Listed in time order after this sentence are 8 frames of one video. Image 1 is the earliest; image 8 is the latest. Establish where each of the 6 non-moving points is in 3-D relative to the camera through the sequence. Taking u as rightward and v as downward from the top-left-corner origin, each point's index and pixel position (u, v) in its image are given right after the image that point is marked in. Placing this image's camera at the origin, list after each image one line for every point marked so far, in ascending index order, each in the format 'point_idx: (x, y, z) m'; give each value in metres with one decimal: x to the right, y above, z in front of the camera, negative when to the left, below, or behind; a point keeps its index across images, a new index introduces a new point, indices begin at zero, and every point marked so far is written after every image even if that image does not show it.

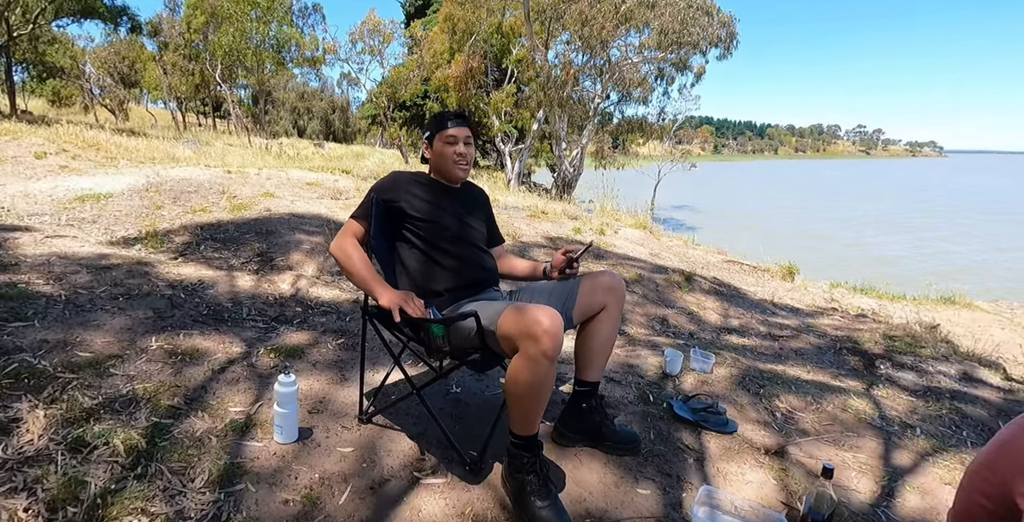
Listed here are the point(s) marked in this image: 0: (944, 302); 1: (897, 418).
0: (+6.4, -0.6, +8.9) m
1: (+2.3, -0.9, +3.6) m
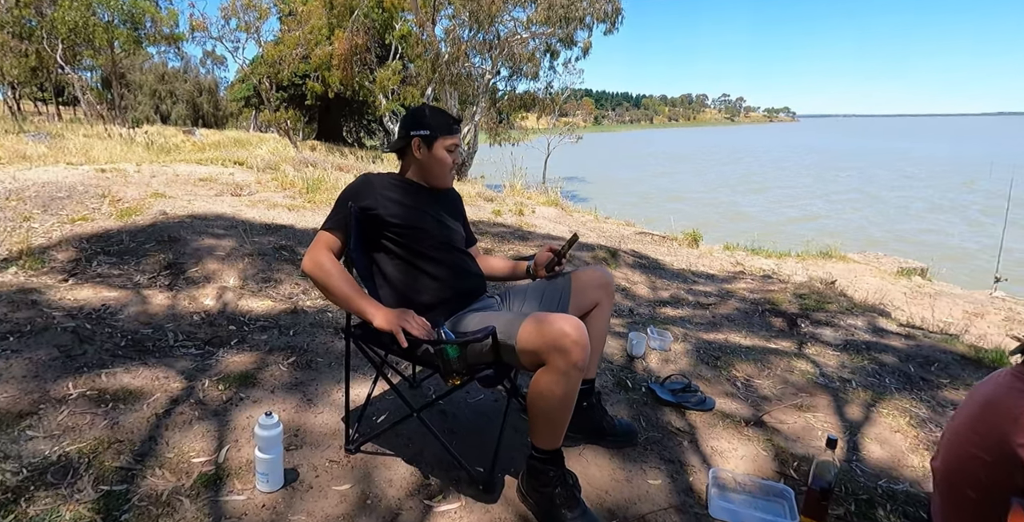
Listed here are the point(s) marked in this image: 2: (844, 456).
0: (+5.1, +0.1, +9.8) m
1: (+2.1, -0.7, +3.9) m
2: (+1.6, -0.9, +2.9) m
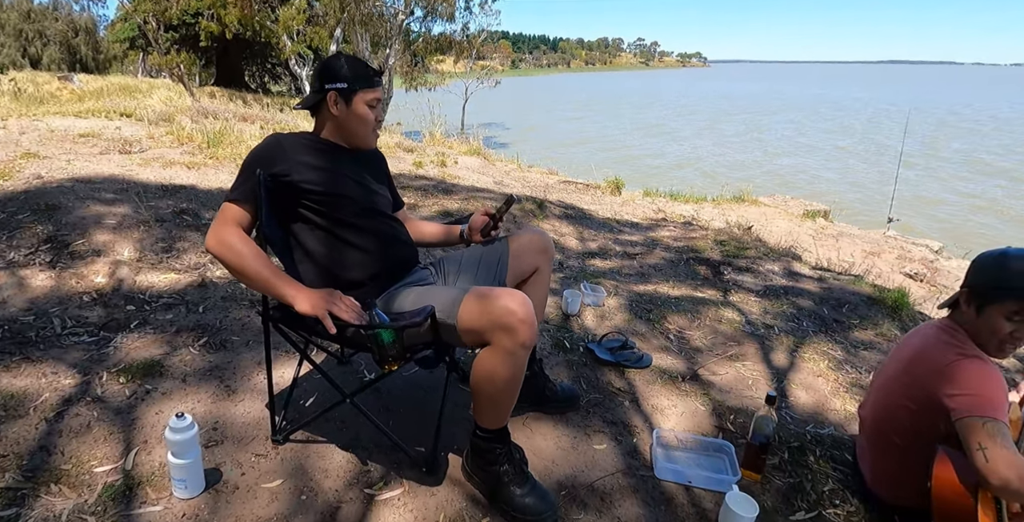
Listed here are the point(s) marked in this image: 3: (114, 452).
0: (+3.8, +1.0, +10.2) m
1: (+1.7, -0.4, +4.0) m
2: (+1.3, -0.7, +3.0) m
3: (-1.3, -0.6, +1.9) m
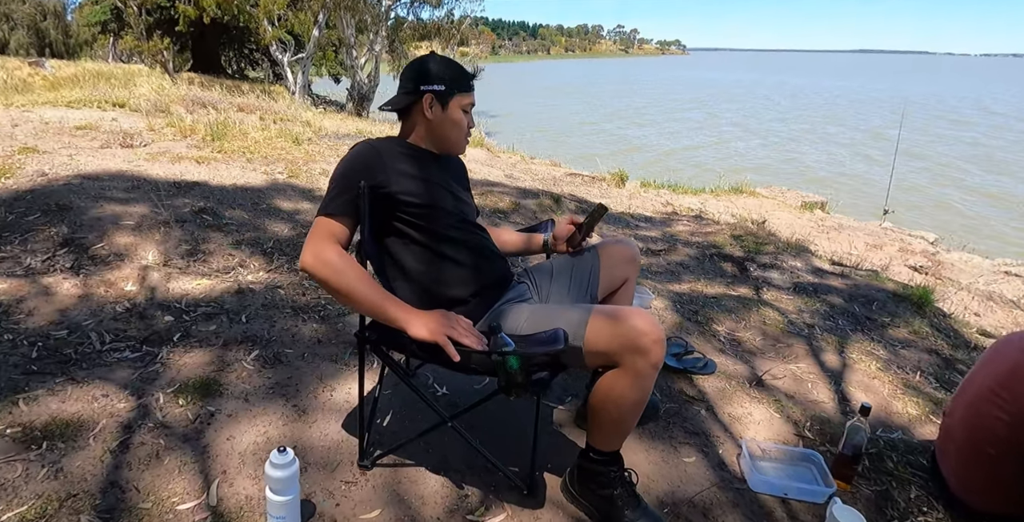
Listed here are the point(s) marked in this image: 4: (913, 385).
0: (+3.8, +1.2, +10.2) m
1: (+1.9, -0.4, +4.0) m
2: (+1.6, -0.7, +2.9) m
3: (-0.9, -0.7, +1.8) m
4: (+2.2, -0.7, +3.3) m
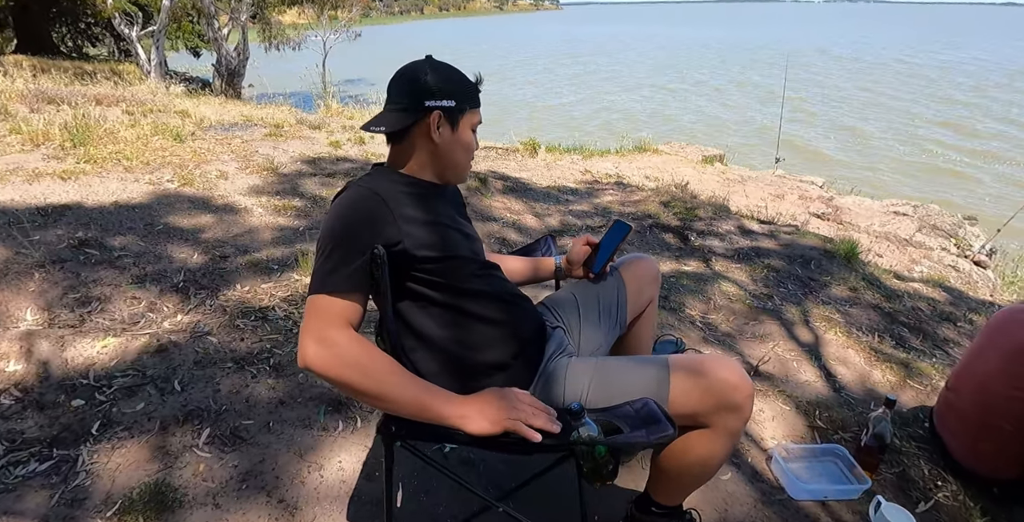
0: (+2.2, +1.9, +10.3) m
1: (+1.6, -0.2, +4.0) m
2: (+1.5, -0.6, +2.9) m
3: (-0.7, -0.9, +1.4) m
4: (+2.0, -0.5, +3.4) m
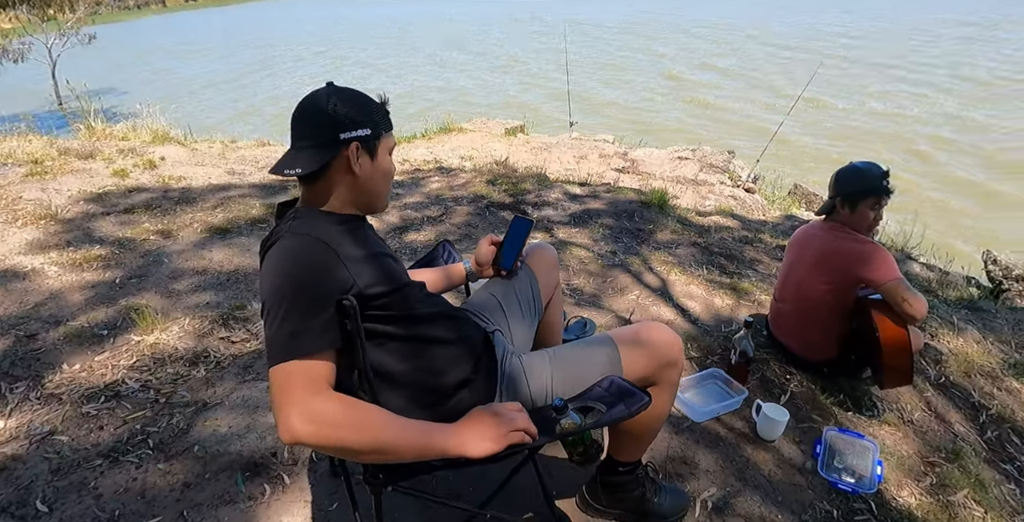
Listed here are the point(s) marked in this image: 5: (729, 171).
0: (-1.1, +2.2, +10.4) m
1: (+0.6, +0.1, +4.4) m
2: (+1.0, -0.3, +3.3) m
3: (-0.6, -1.1, +1.2) m
4: (+1.3, -0.1, +3.9) m
5: (+2.8, +1.1, +7.8) m
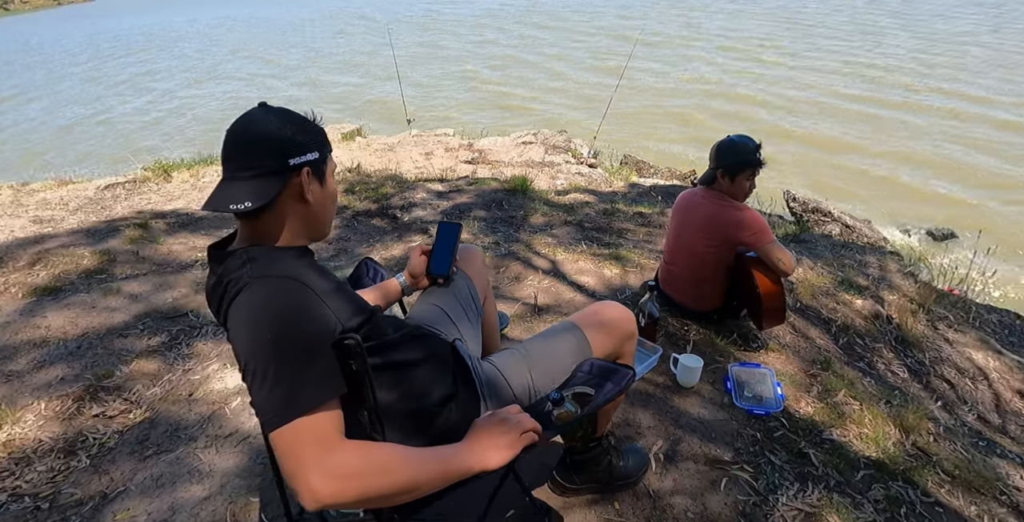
0: (-3.9, +1.9, +9.7) m
1: (-0.2, +0.1, +4.4) m
2: (+0.4, -0.2, +3.5) m
3: (-0.4, -1.2, +1.1) m
4: (+0.6, +0.1, +4.2) m
5: (+0.8, +1.5, +8.3) m
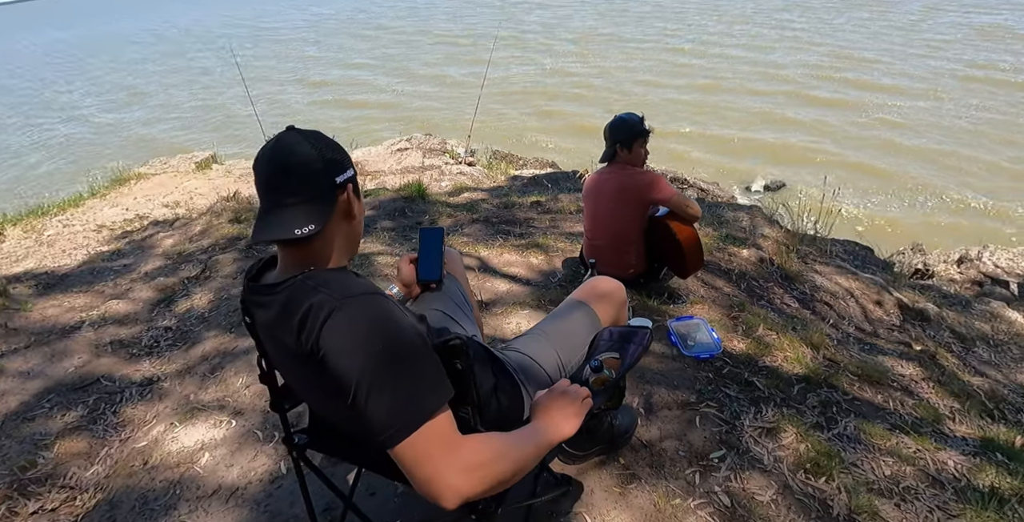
0: (-5.9, +1.1, +8.5) m
1: (-0.8, +0.1, +4.4) m
2: (+0.1, -0.1, +3.7) m
3: (+0.1, -1.2, +1.1) m
4: (0.0, +0.1, +4.3) m
5: (-1.1, +1.5, +8.3) m
